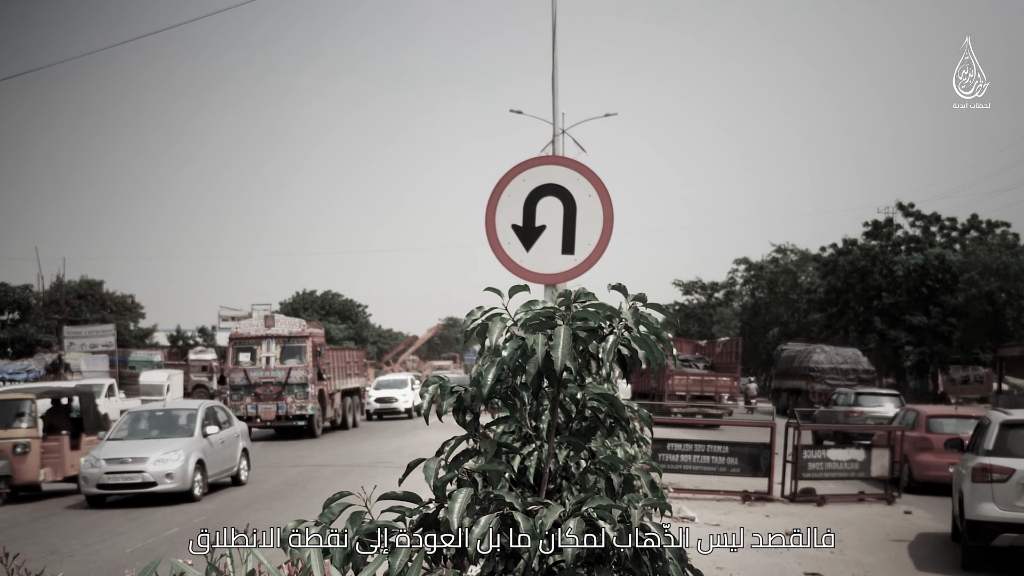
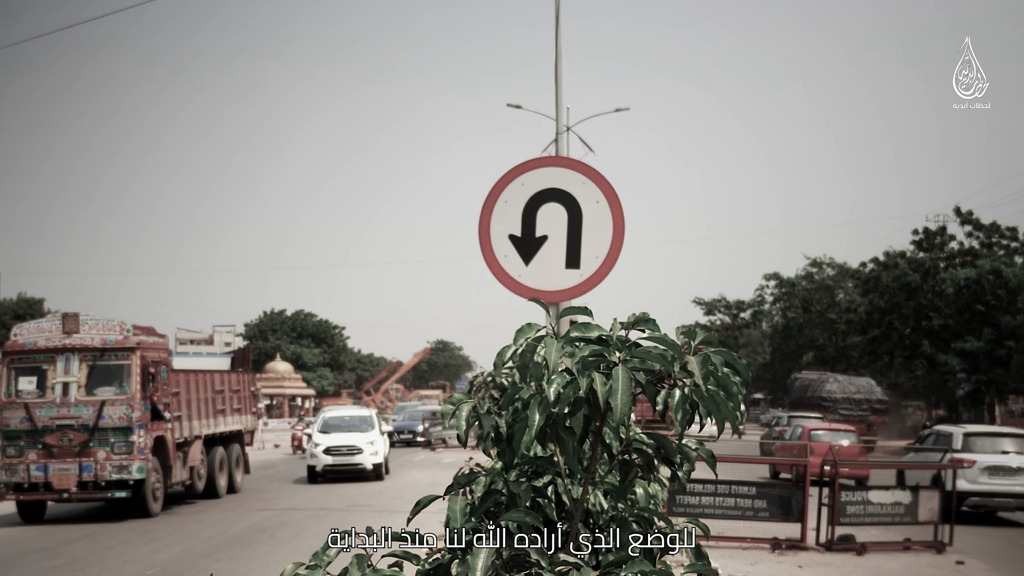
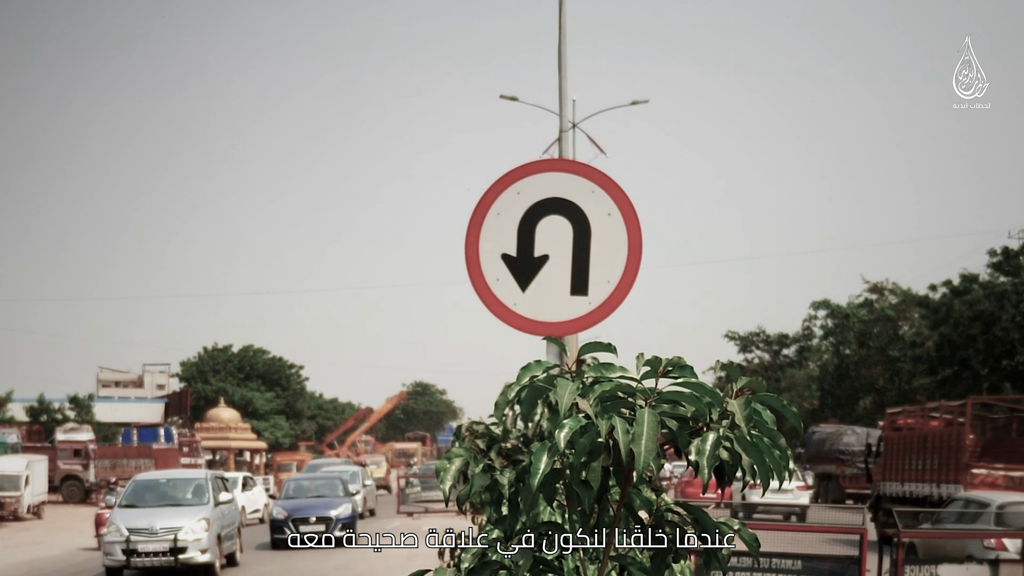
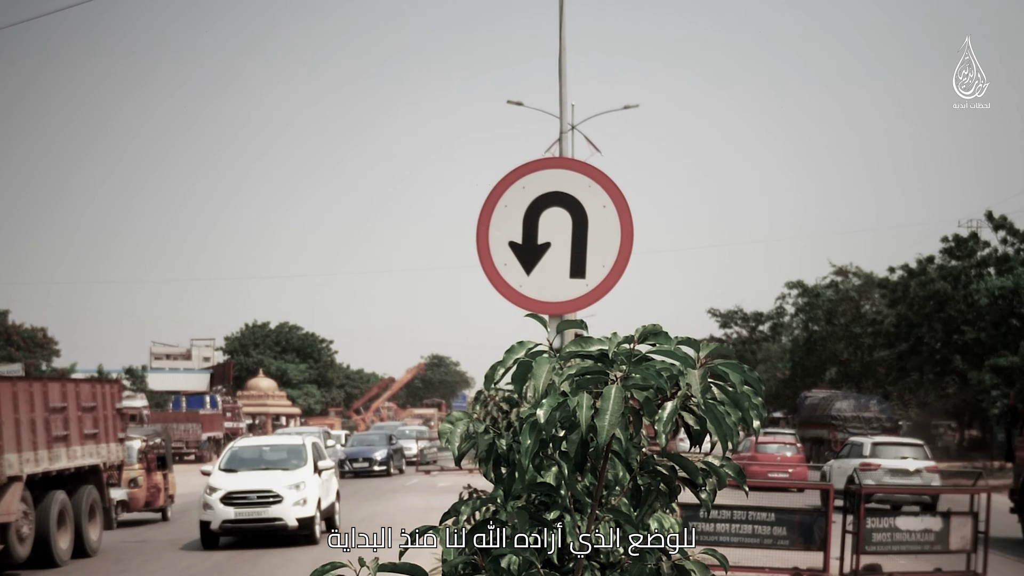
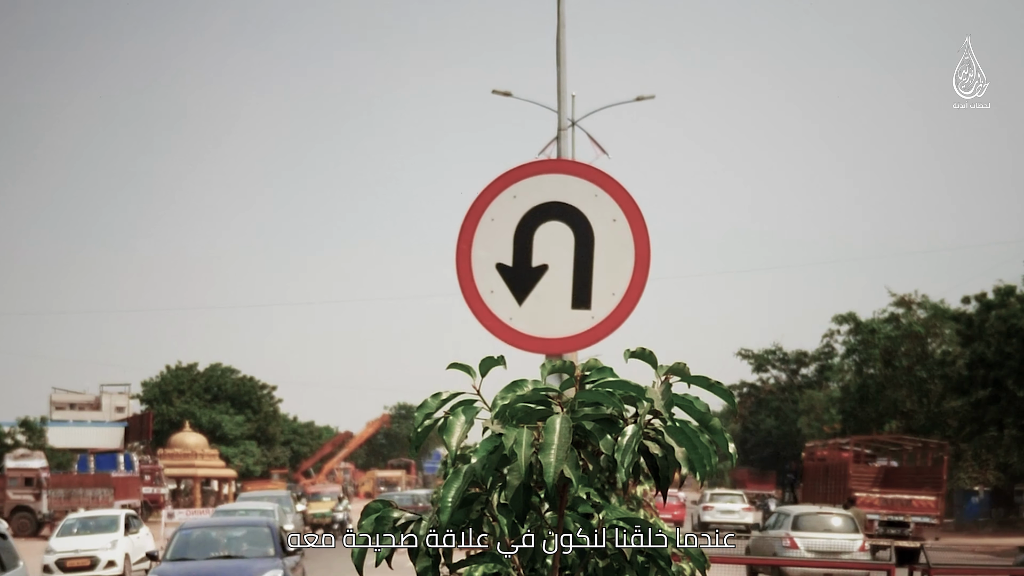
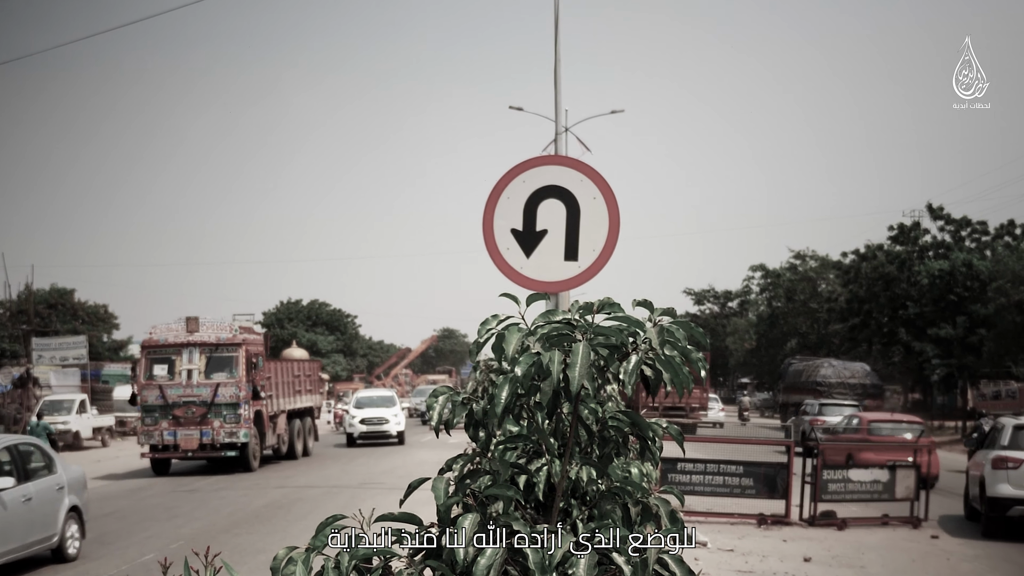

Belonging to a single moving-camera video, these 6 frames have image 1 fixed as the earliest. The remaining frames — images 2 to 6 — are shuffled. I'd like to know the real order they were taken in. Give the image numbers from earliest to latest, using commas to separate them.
6, 2, 4, 3, 5
